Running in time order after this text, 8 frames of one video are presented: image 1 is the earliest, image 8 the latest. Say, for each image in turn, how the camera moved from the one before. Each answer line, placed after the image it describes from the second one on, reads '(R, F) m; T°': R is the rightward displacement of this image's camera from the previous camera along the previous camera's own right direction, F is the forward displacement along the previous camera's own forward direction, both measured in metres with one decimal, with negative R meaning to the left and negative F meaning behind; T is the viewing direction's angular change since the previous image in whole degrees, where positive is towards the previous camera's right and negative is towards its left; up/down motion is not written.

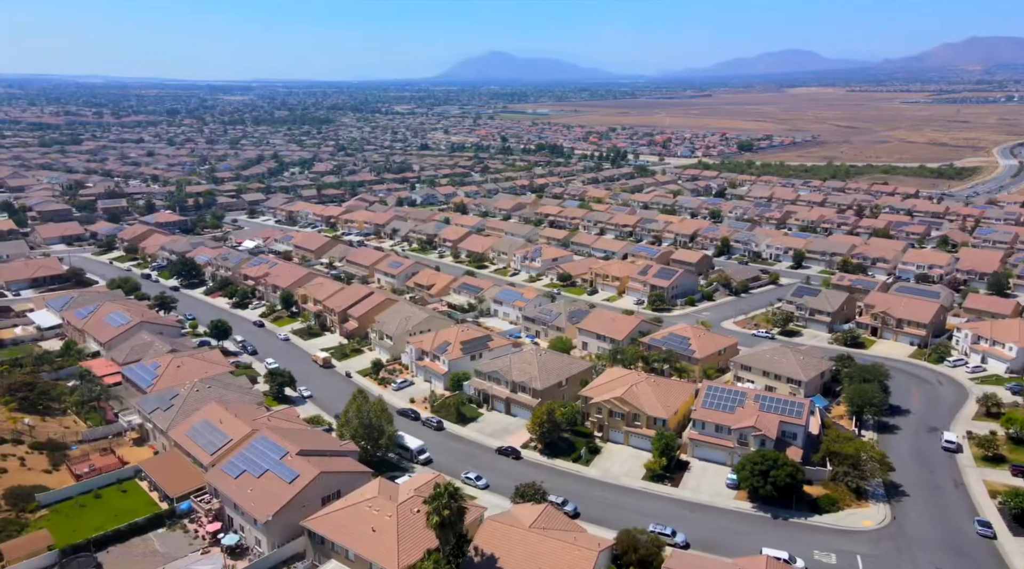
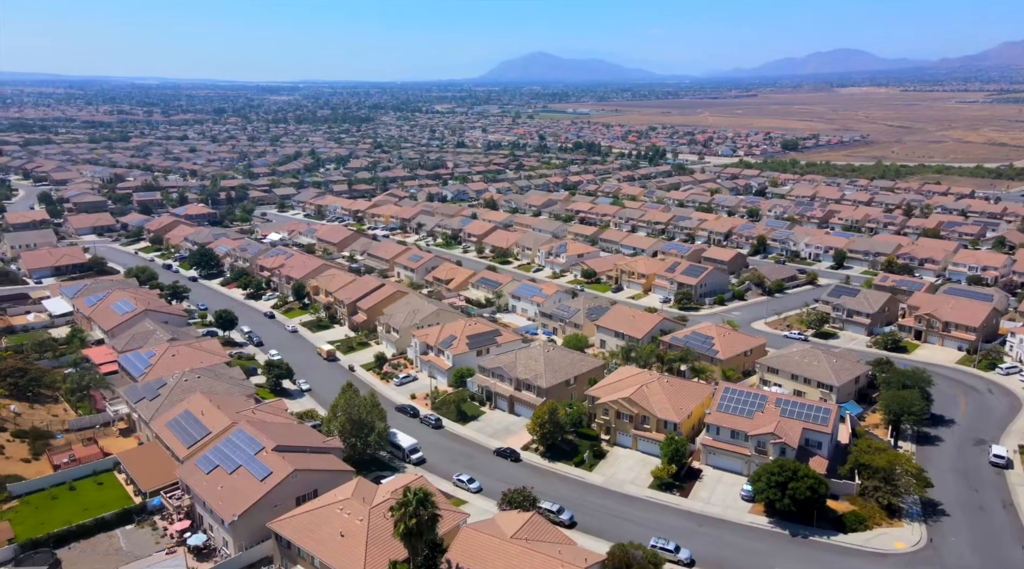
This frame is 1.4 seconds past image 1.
(+2.3, +3.0) m; -3°
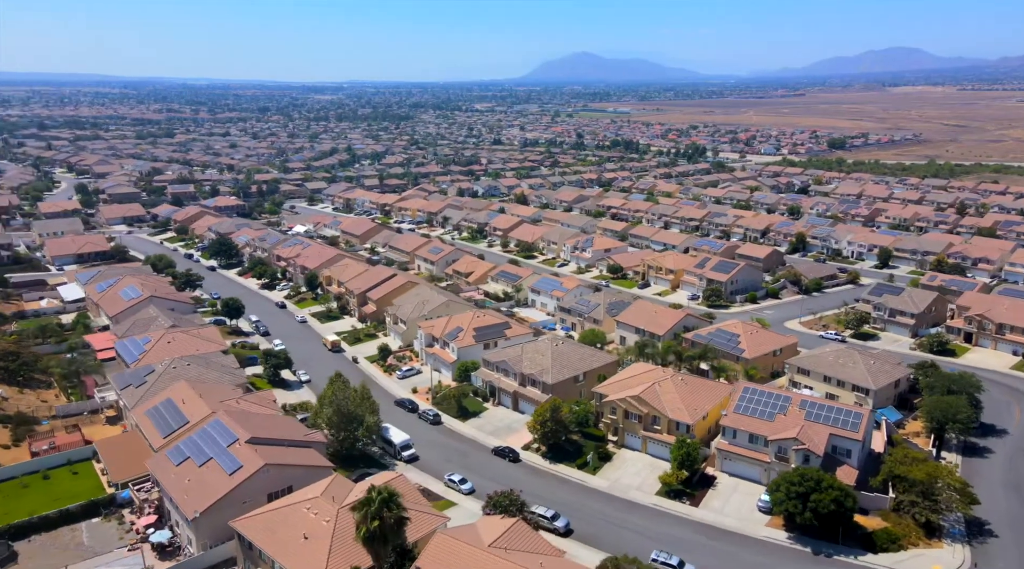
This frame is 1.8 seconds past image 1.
(+2.1, +3.0) m; -3°
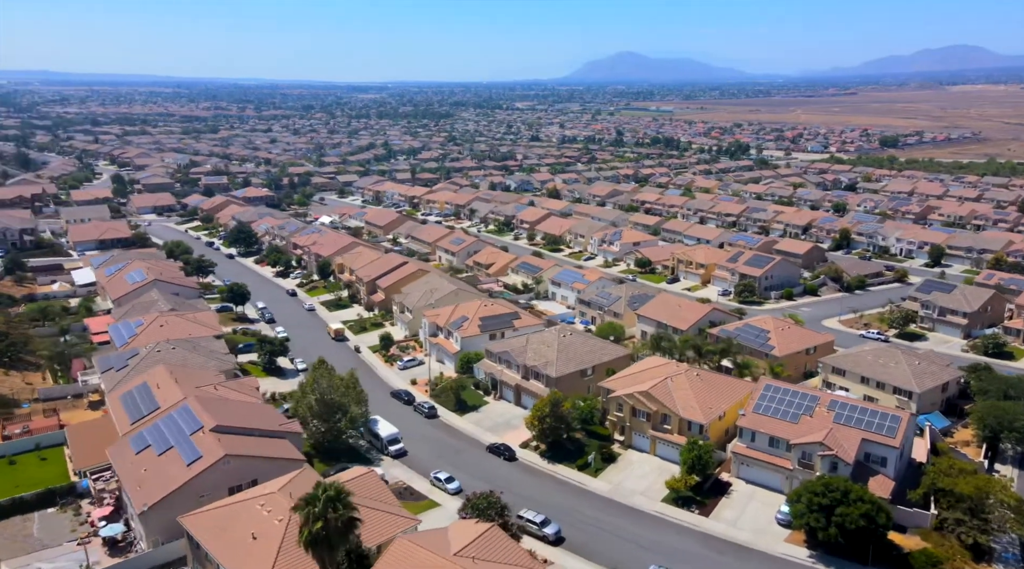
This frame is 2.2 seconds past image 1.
(+2.1, +3.2) m; -3°
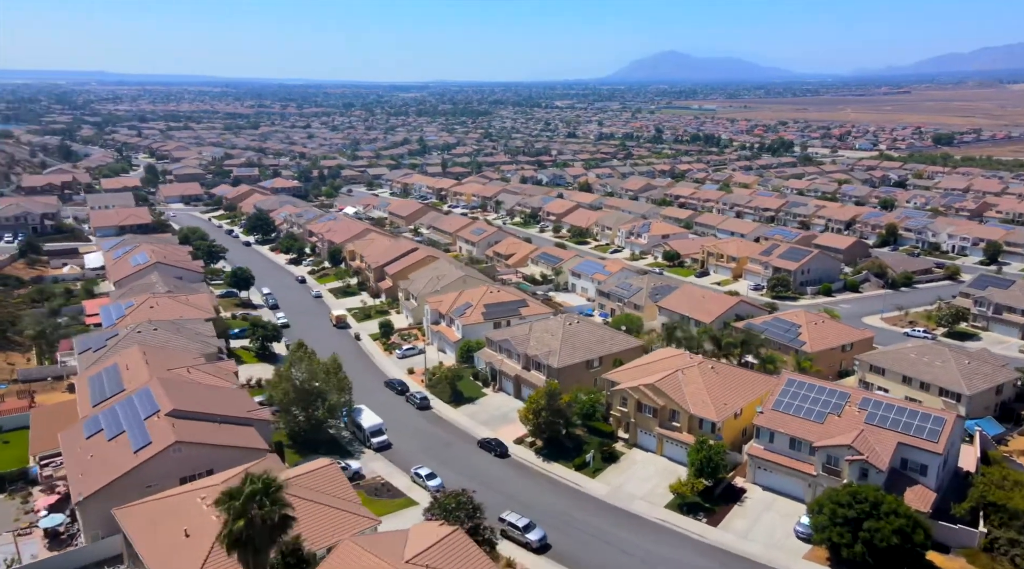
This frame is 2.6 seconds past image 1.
(+2.0, +3.2) m; -3°
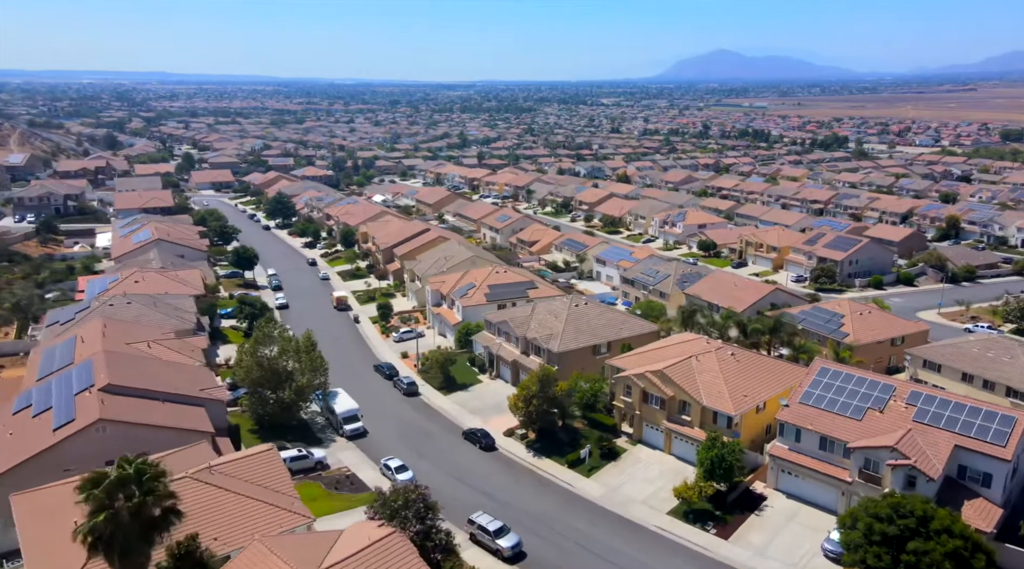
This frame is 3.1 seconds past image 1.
(+2.1, +3.8) m; -4°
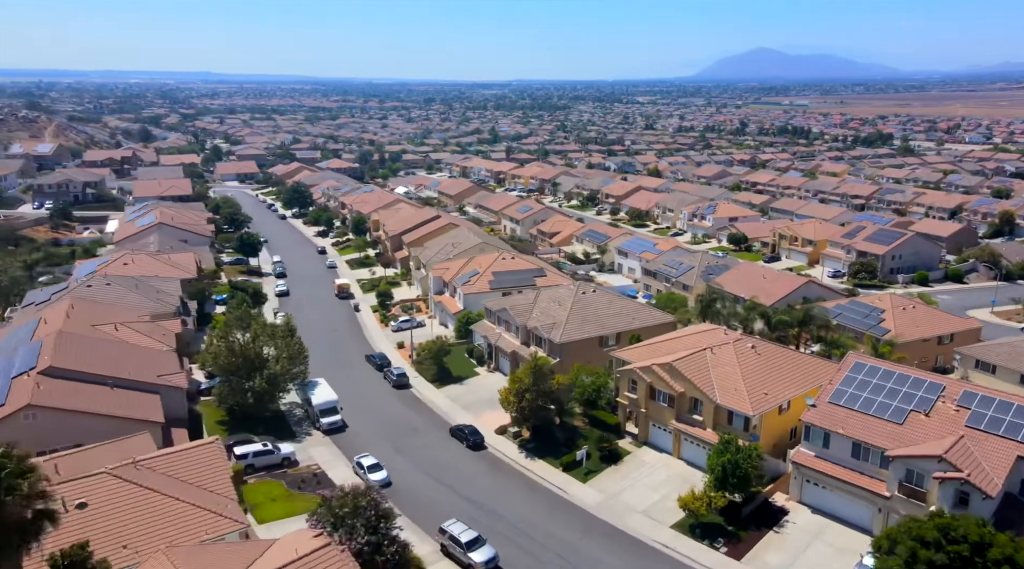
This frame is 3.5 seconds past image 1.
(+1.4, +2.9) m; -3°
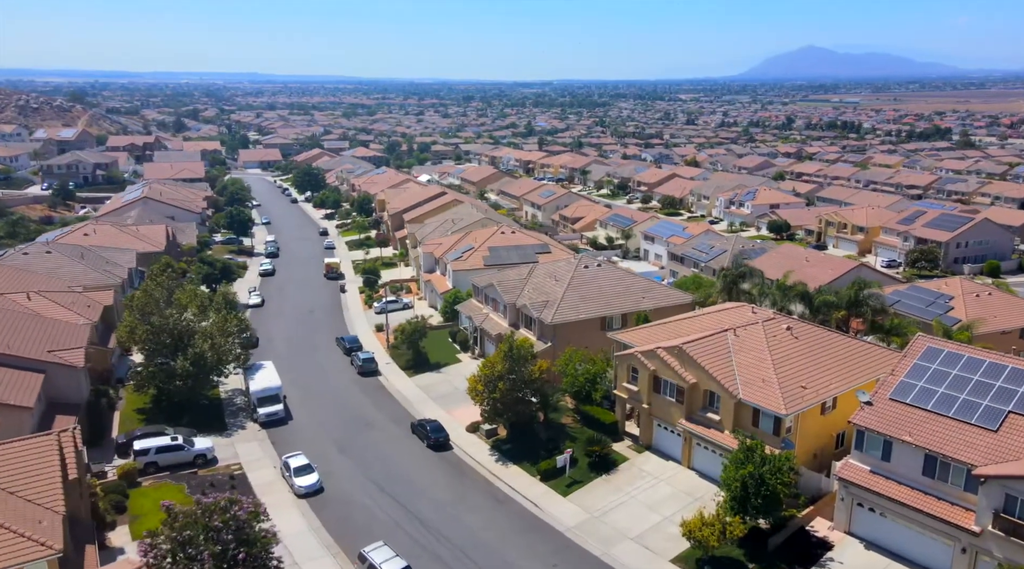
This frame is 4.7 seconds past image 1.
(+1.8, +4.8) m; -3°
